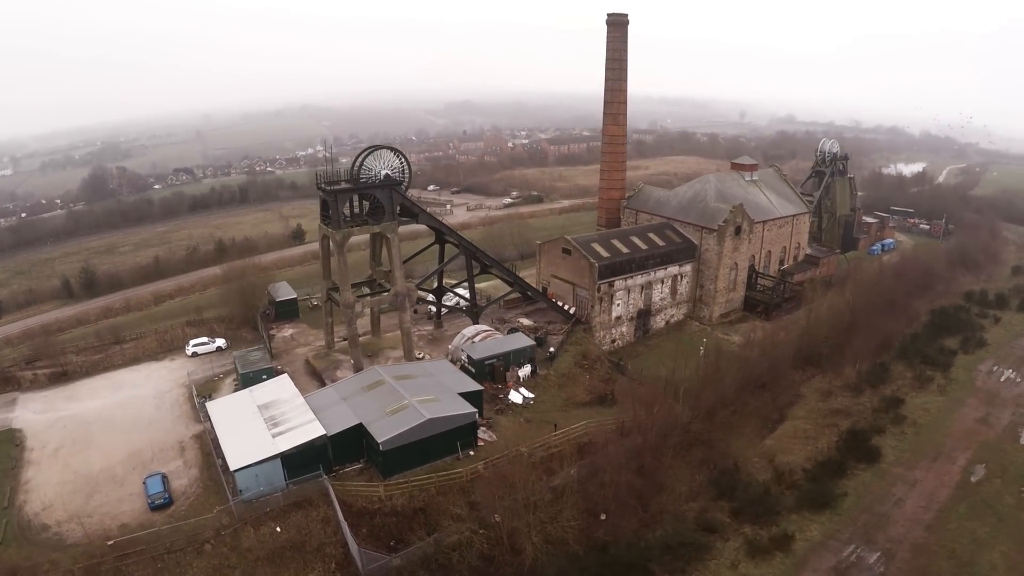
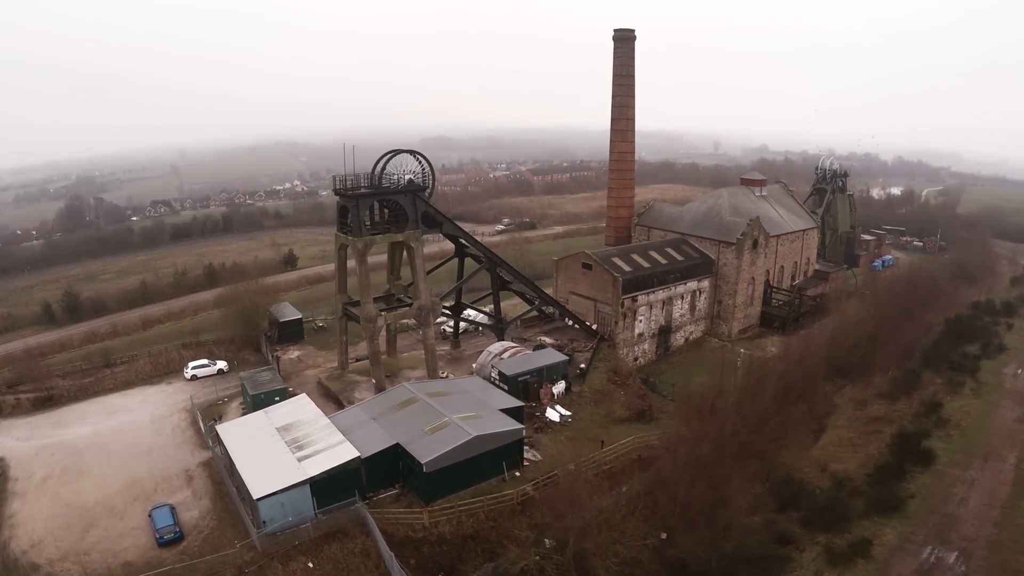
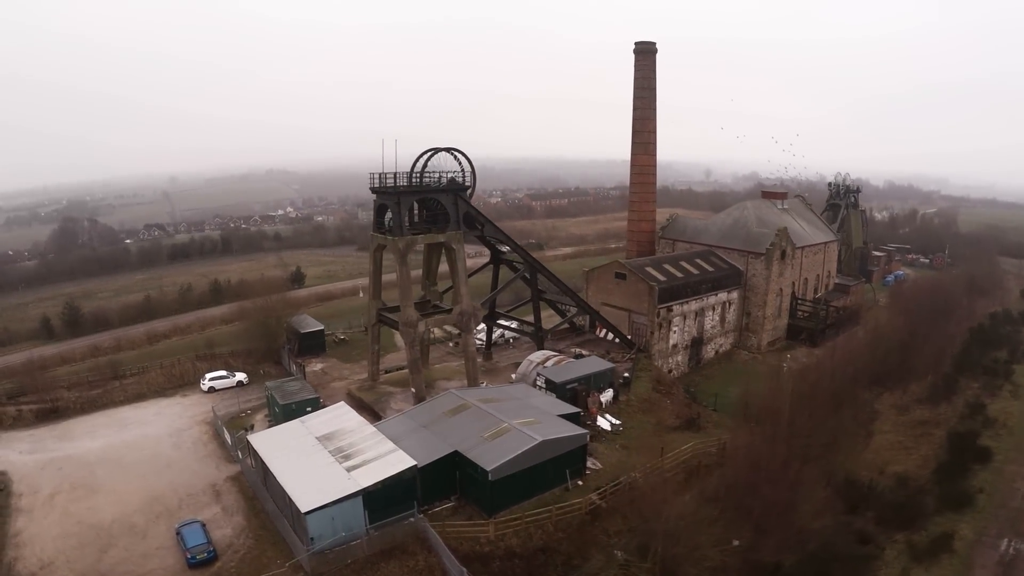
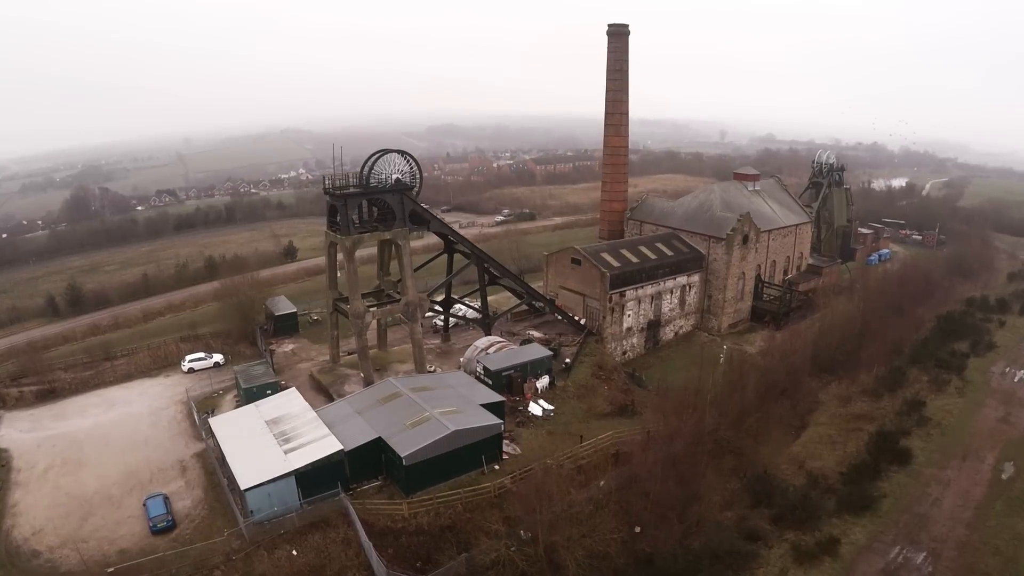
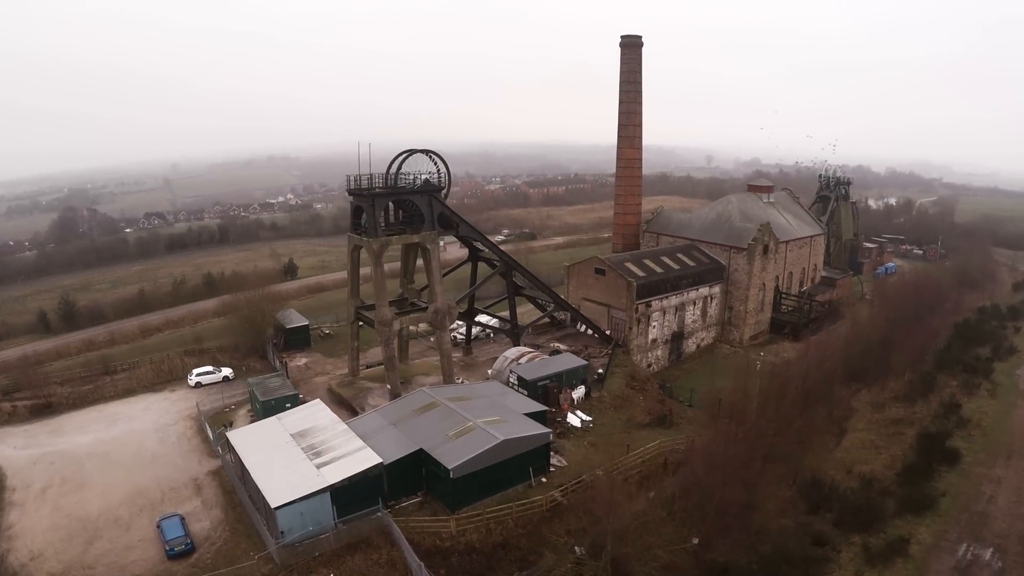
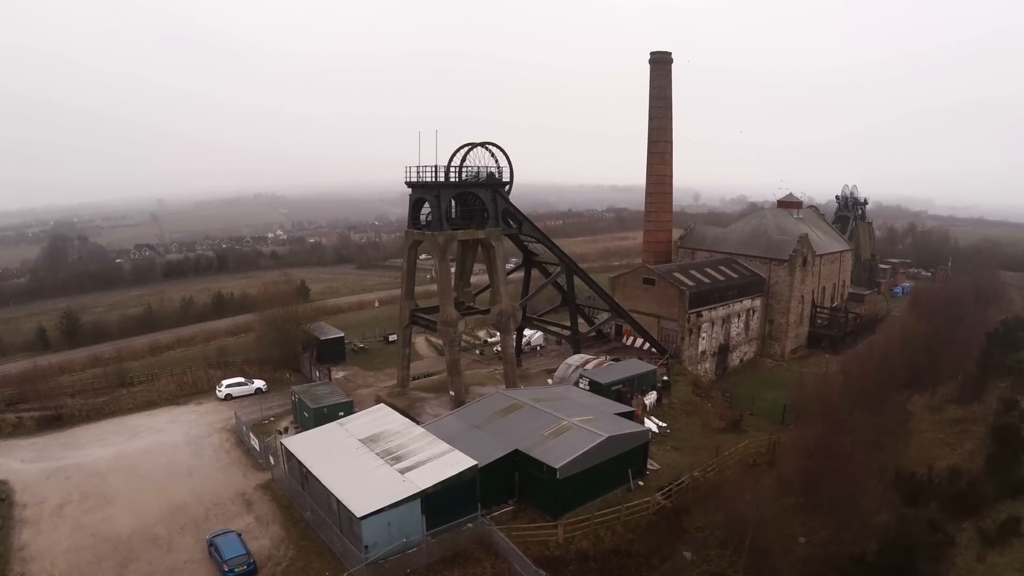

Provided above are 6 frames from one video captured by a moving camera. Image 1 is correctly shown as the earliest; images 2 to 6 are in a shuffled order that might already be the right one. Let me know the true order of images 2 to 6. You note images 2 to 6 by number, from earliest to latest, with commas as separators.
4, 2, 5, 3, 6
